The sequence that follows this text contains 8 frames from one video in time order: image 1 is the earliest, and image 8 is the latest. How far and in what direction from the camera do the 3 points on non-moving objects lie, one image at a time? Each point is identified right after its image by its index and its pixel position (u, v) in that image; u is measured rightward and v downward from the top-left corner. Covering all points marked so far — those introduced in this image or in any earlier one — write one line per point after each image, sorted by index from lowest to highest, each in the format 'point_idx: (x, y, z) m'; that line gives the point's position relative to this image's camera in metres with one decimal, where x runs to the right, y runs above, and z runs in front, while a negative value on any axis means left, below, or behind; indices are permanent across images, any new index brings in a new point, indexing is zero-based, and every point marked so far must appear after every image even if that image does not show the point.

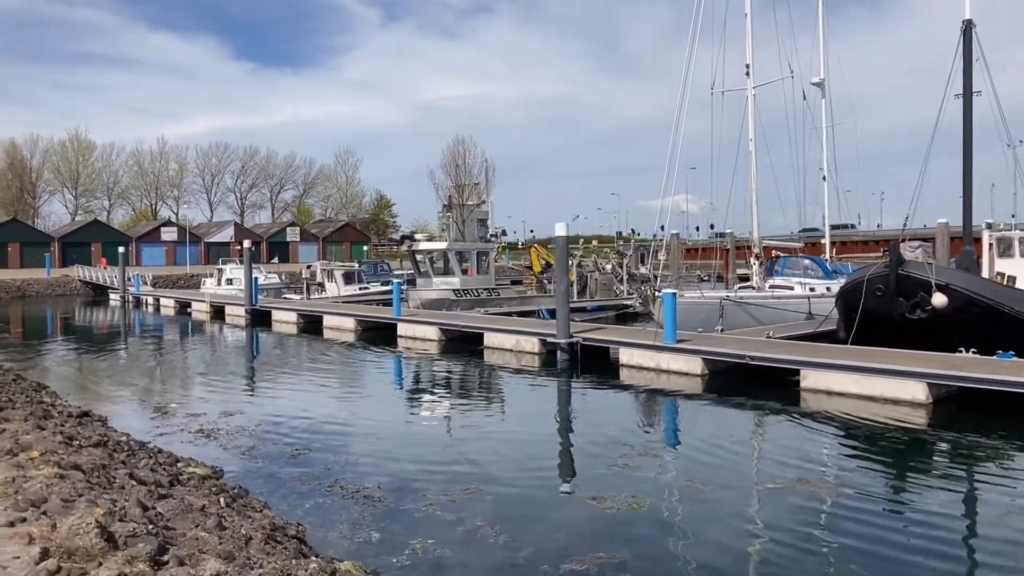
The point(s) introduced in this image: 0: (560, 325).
0: (+1.0, -0.8, +17.5) m
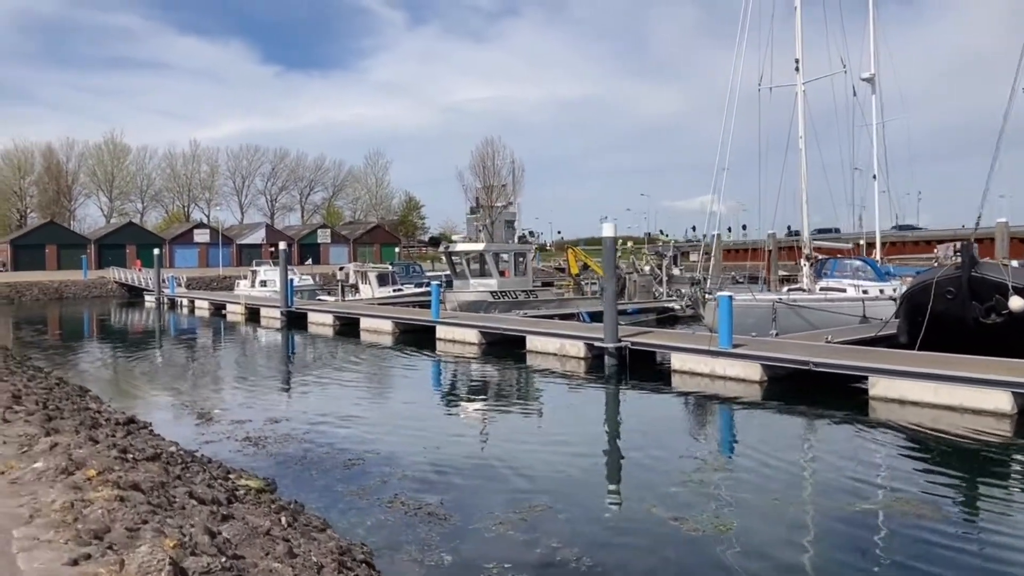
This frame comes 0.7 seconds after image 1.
0: (+2.0, -0.9, +16.9) m
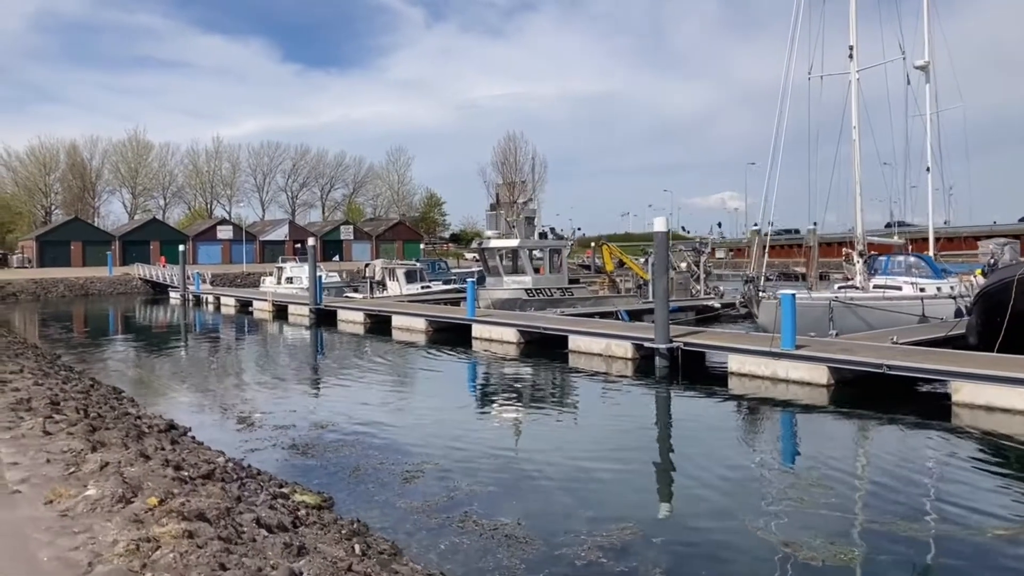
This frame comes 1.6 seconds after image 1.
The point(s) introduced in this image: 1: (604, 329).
0: (+2.9, -0.8, +16.2) m
1: (+2.1, -0.9, +18.8) m
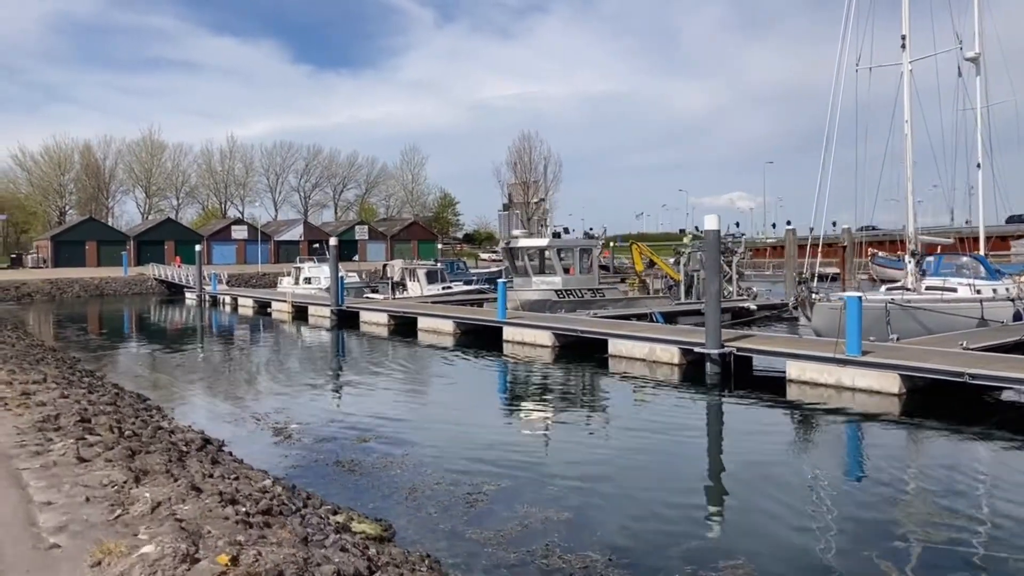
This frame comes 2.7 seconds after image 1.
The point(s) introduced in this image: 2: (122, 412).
0: (+3.6, -0.9, +15.3) m
1: (+2.9, -1.0, +17.9) m
2: (-3.9, -1.2, +8.2) m
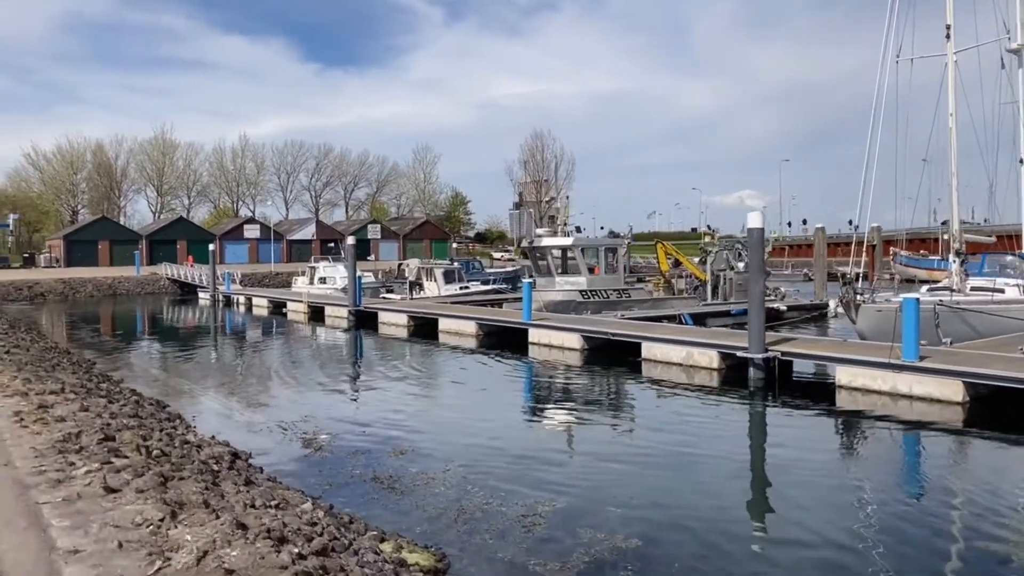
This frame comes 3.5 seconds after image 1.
0: (+4.2, -0.9, +14.6) m
1: (+3.6, -1.0, +17.2) m
2: (-3.3, -1.3, +7.6) m
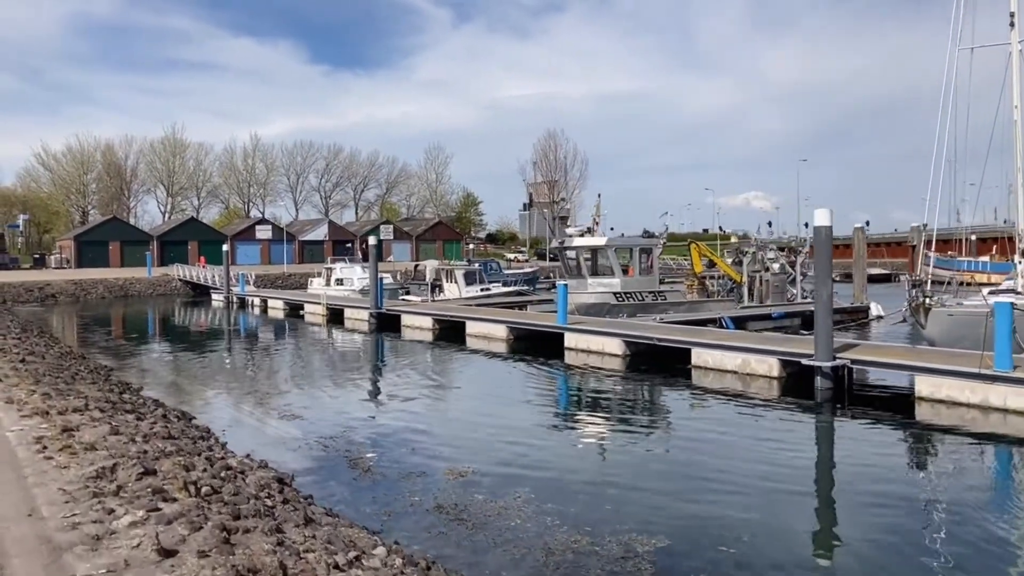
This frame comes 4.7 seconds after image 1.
0: (+5.0, -0.9, +13.6) m
1: (+4.4, -1.0, +16.2) m
2: (-2.6, -1.3, +6.6) m
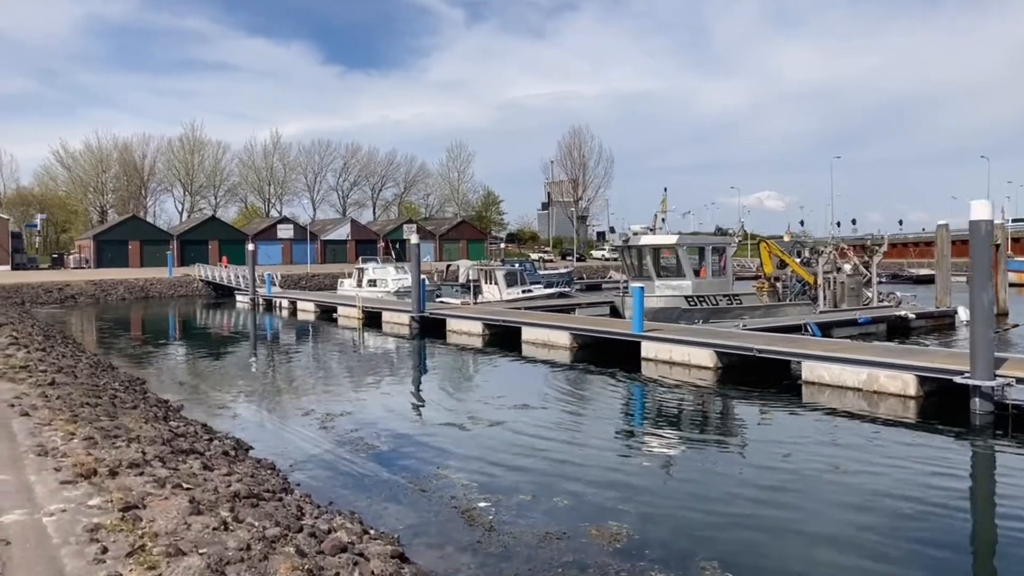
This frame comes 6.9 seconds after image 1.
0: (+6.5, -1.0, +11.6) m
1: (+5.8, -1.1, +14.2) m
2: (-1.3, -1.4, +4.7) m
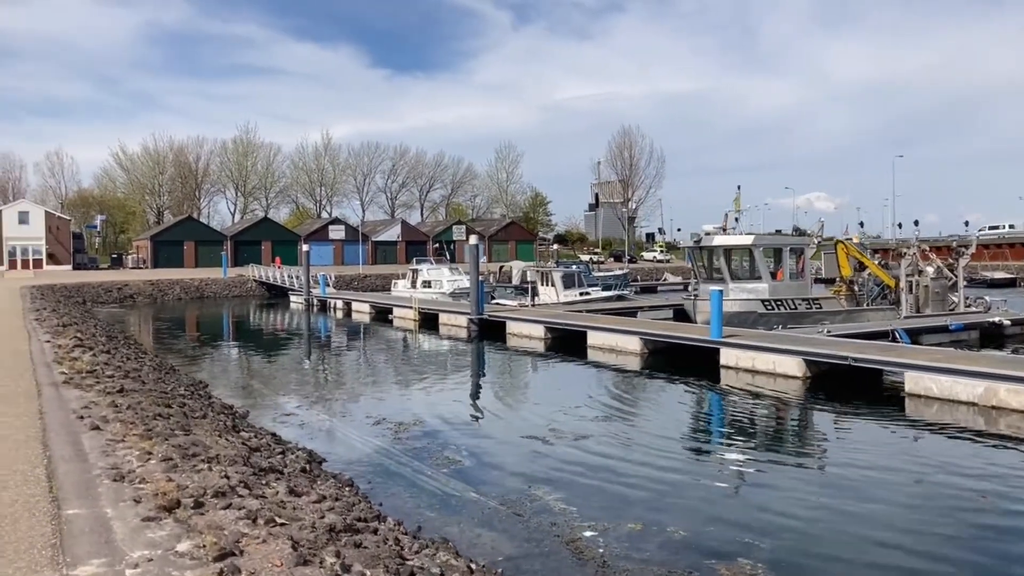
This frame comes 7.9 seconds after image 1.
0: (+7.6, -1.1, +10.4) m
1: (+7.1, -1.2, +13.1) m
2: (-0.5, -1.4, +3.9) m
